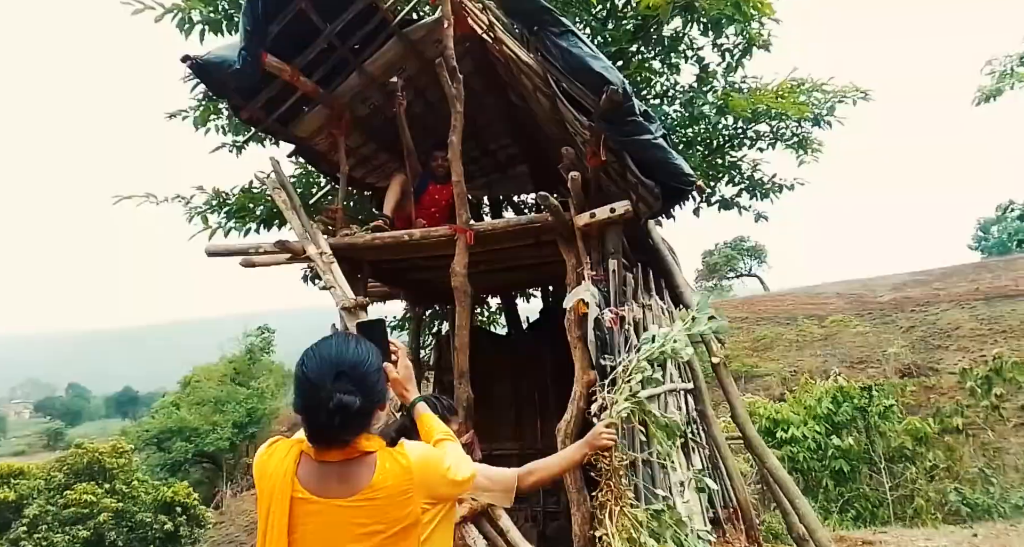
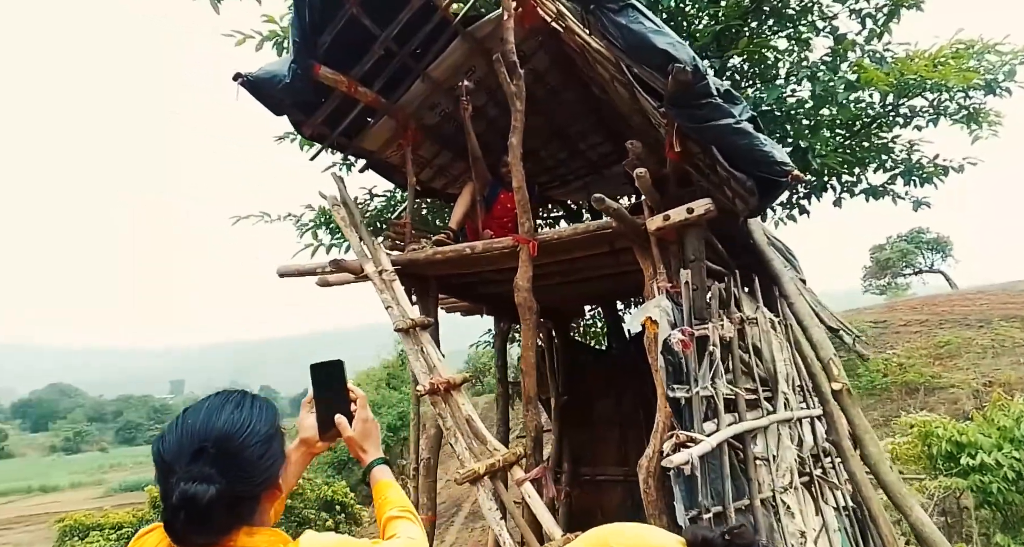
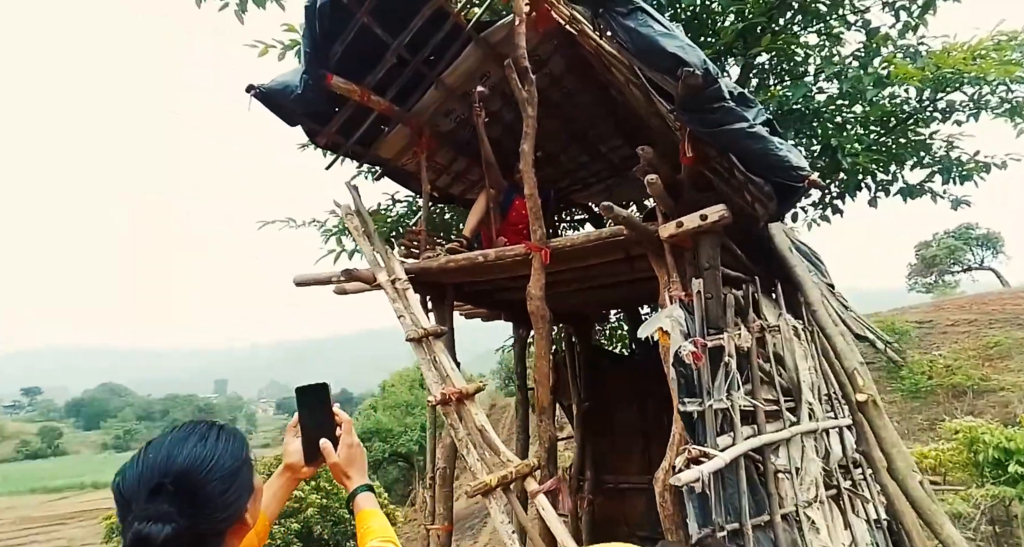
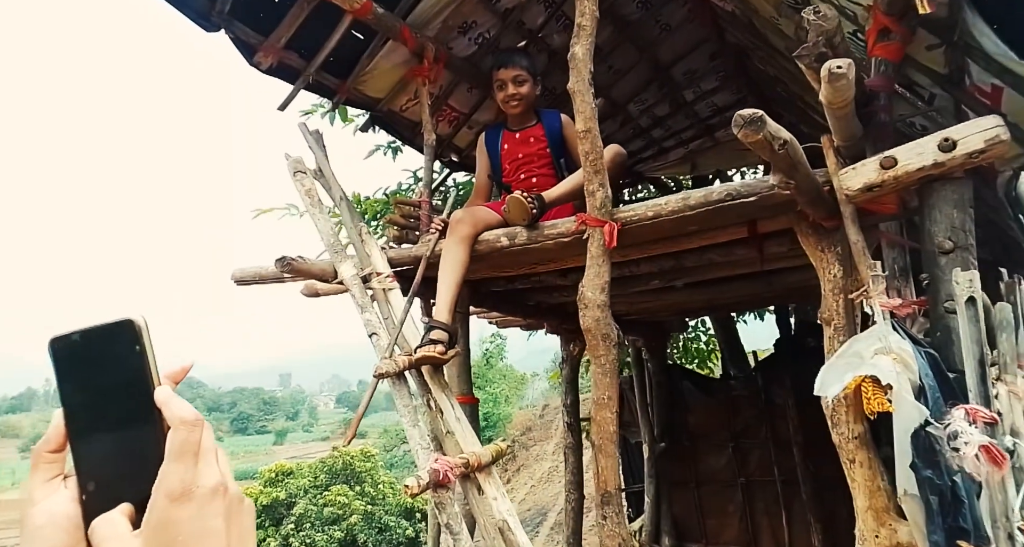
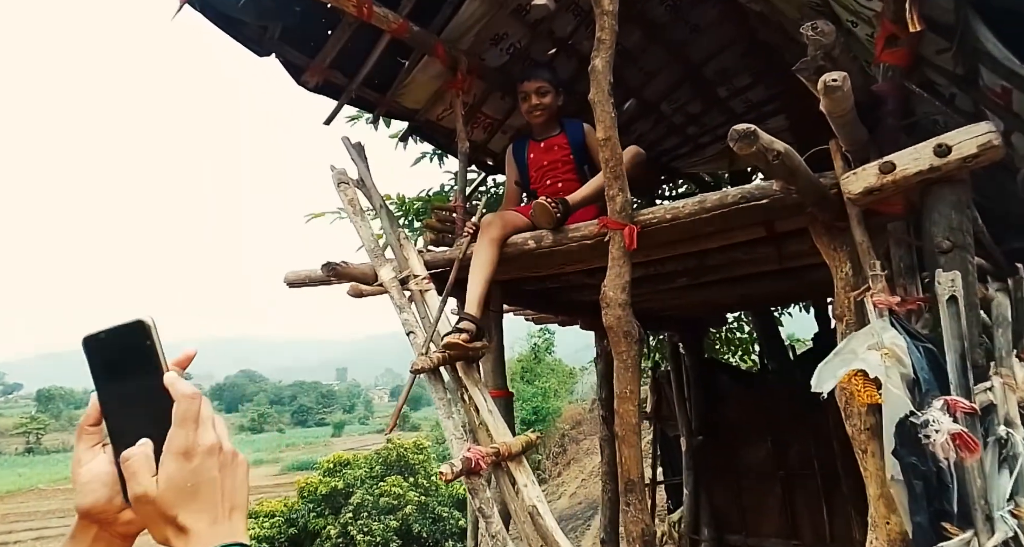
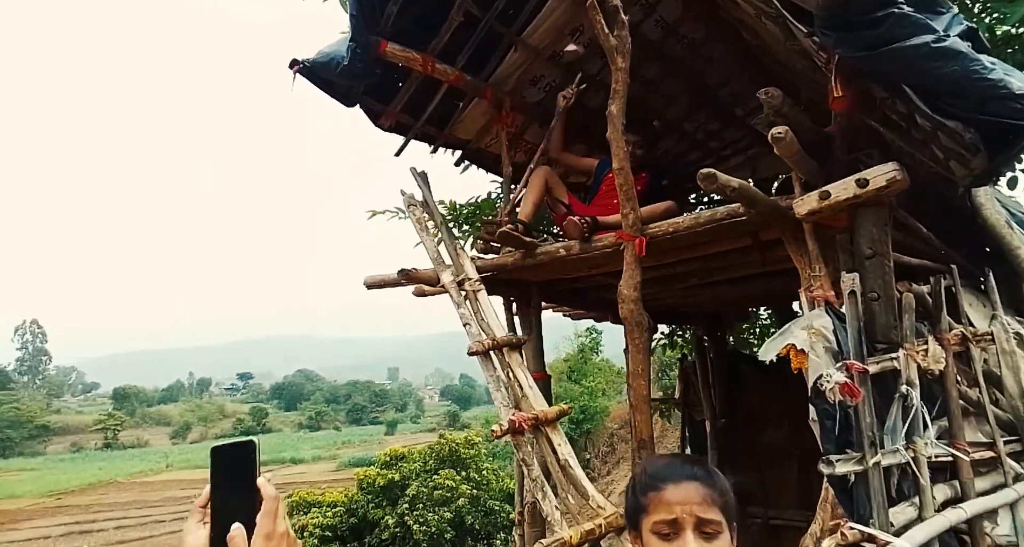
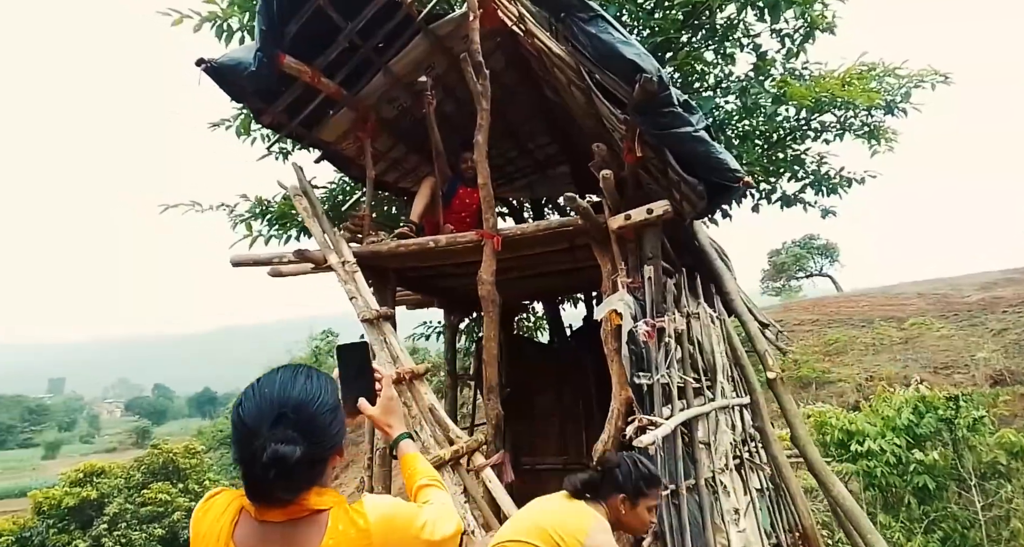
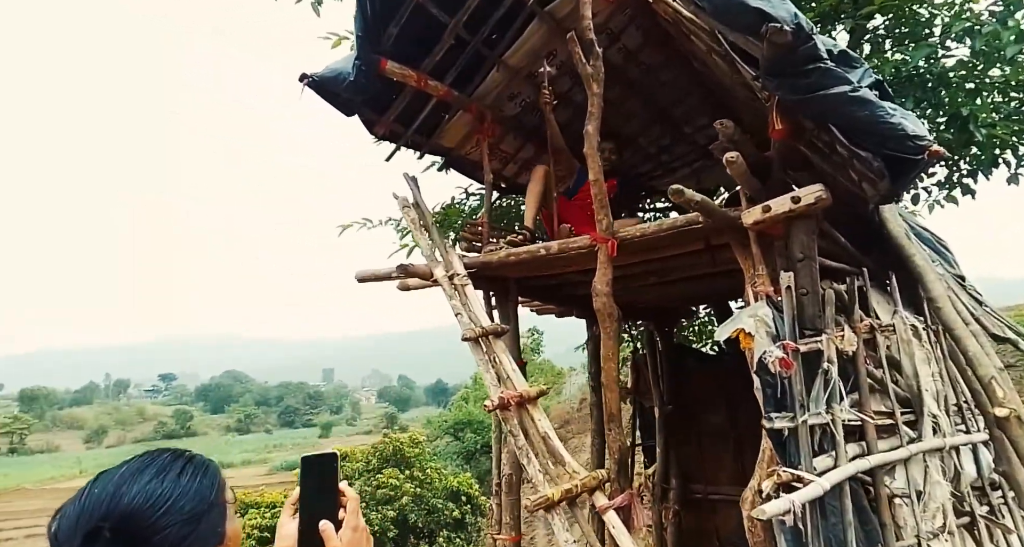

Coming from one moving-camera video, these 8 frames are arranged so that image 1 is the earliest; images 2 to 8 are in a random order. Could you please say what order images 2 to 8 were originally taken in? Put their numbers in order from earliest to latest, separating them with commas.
7, 2, 3, 8, 6, 5, 4
